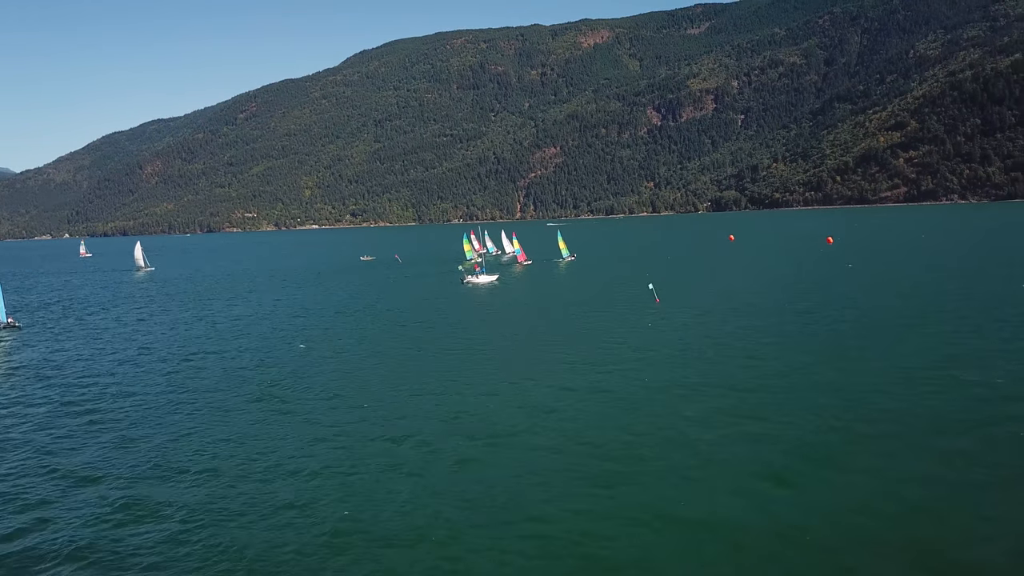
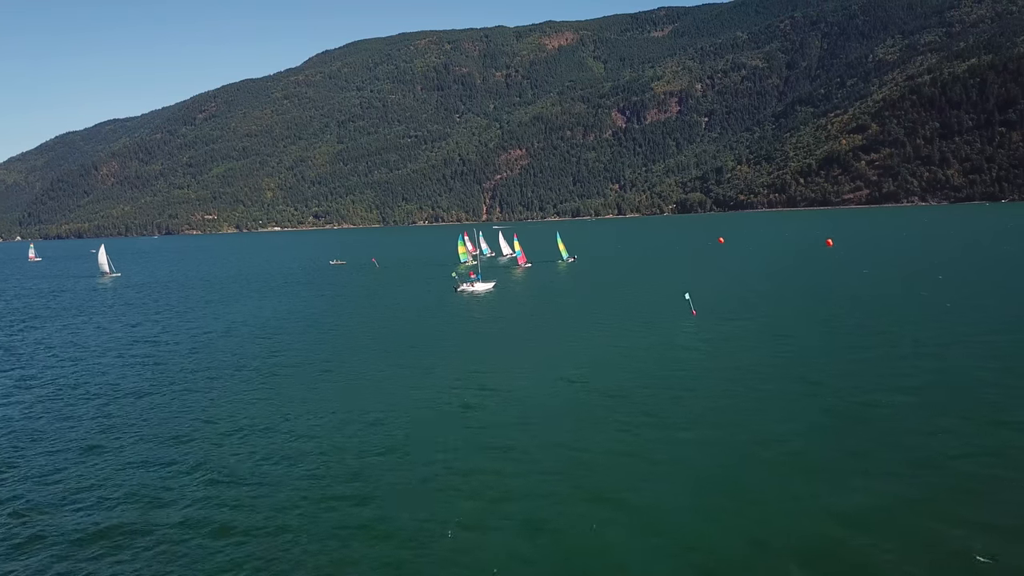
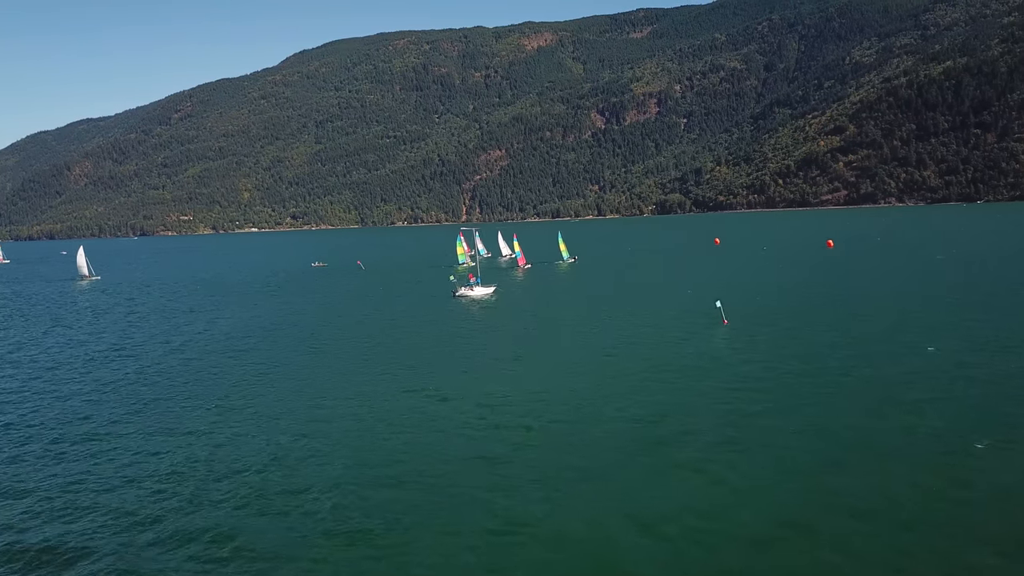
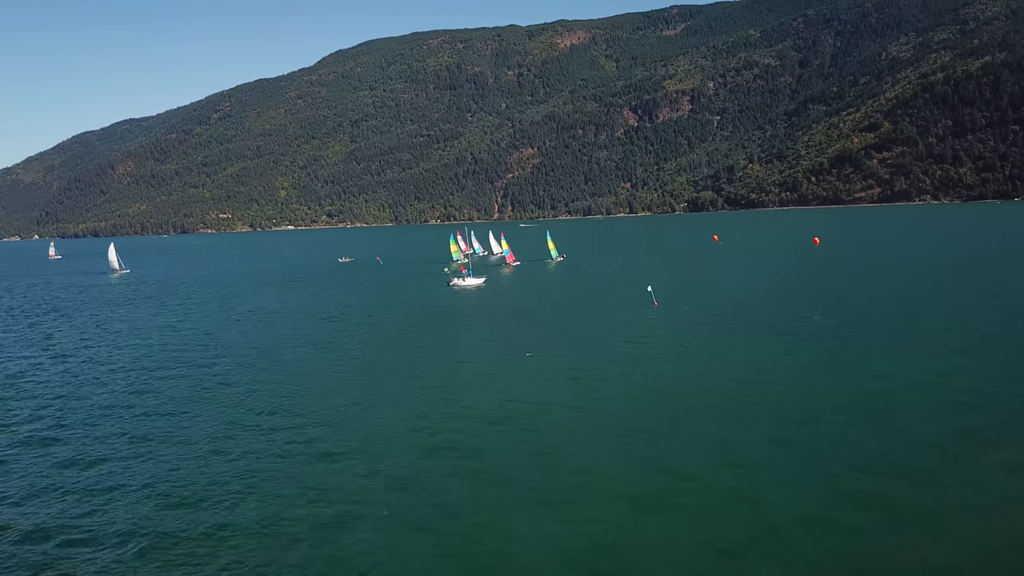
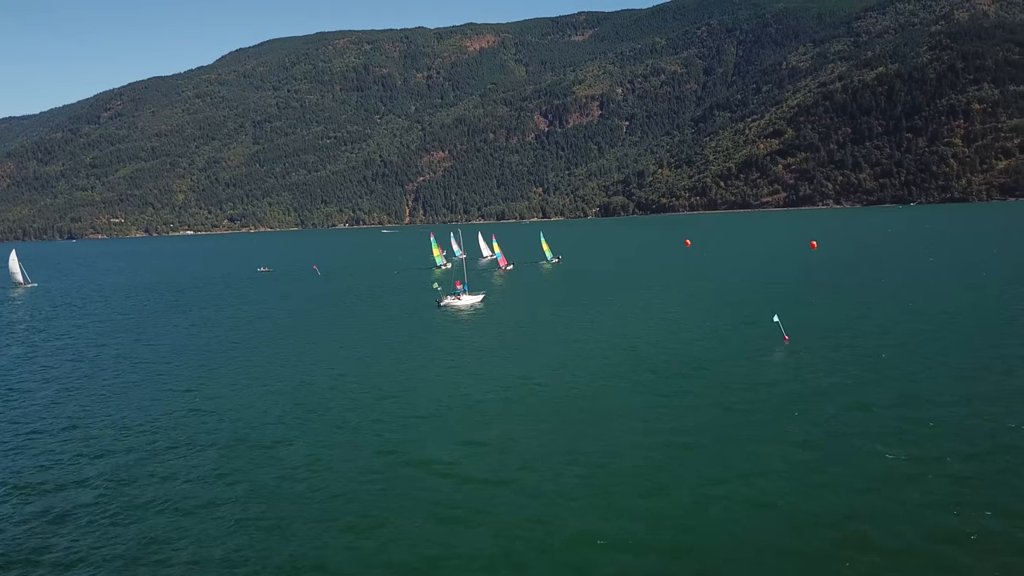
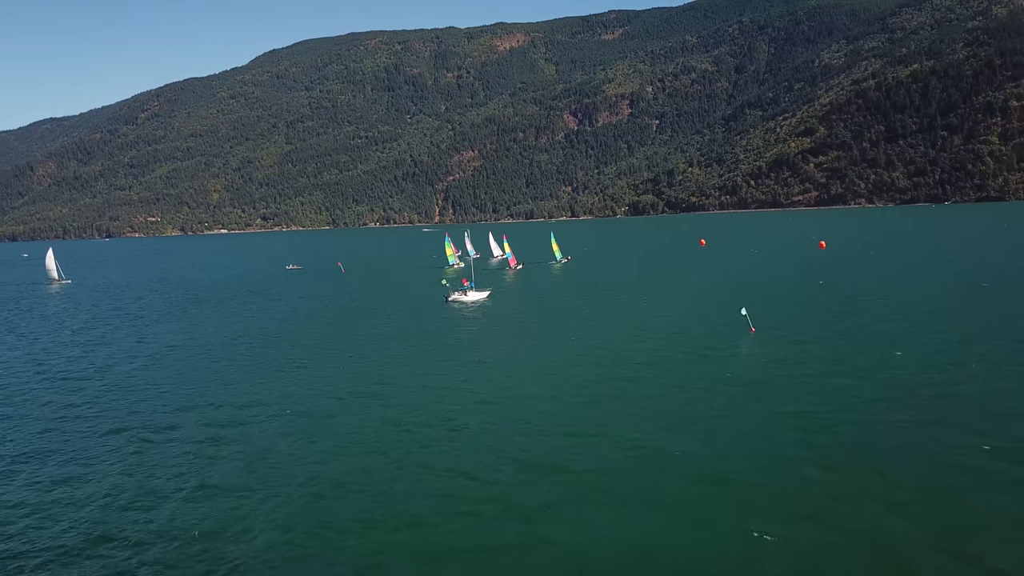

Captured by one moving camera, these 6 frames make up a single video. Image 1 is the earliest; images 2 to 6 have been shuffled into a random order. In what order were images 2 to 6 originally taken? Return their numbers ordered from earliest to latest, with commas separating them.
4, 2, 3, 6, 5
